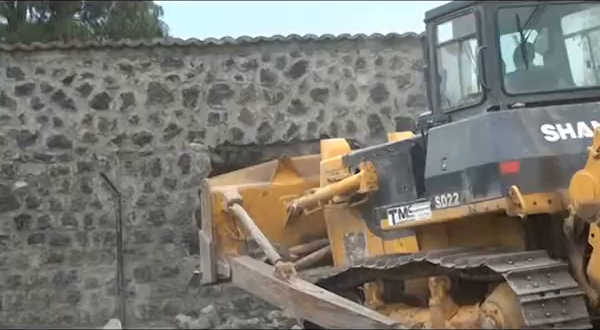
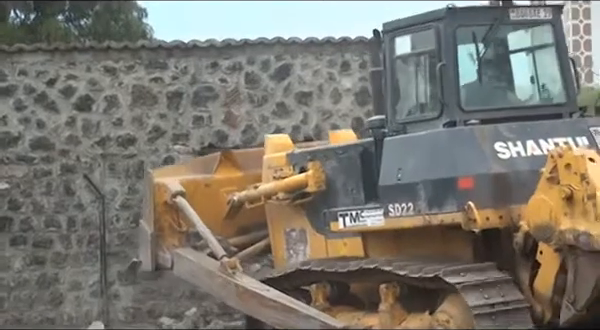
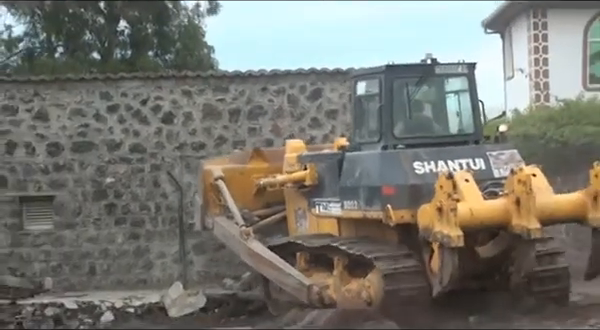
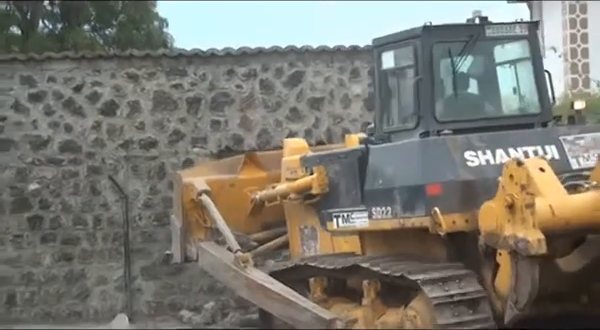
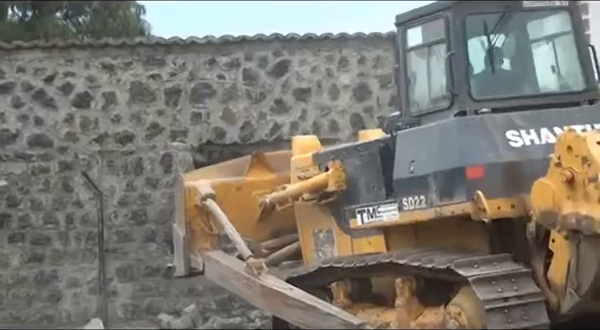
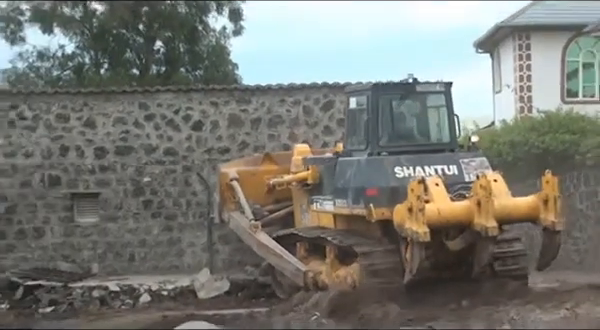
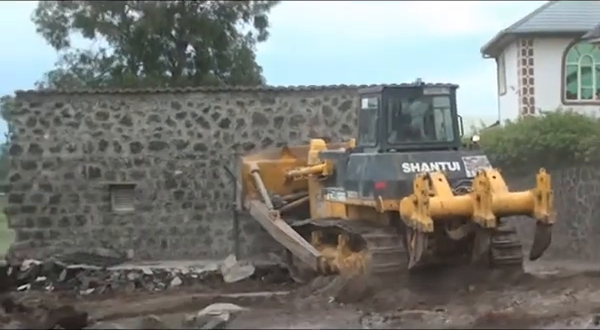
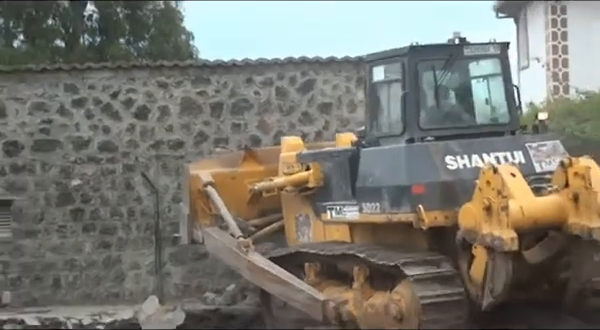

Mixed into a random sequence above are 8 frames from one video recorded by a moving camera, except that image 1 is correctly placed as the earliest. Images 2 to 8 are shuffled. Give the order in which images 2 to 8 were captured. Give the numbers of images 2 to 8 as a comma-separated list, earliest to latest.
5, 2, 4, 8, 3, 6, 7
